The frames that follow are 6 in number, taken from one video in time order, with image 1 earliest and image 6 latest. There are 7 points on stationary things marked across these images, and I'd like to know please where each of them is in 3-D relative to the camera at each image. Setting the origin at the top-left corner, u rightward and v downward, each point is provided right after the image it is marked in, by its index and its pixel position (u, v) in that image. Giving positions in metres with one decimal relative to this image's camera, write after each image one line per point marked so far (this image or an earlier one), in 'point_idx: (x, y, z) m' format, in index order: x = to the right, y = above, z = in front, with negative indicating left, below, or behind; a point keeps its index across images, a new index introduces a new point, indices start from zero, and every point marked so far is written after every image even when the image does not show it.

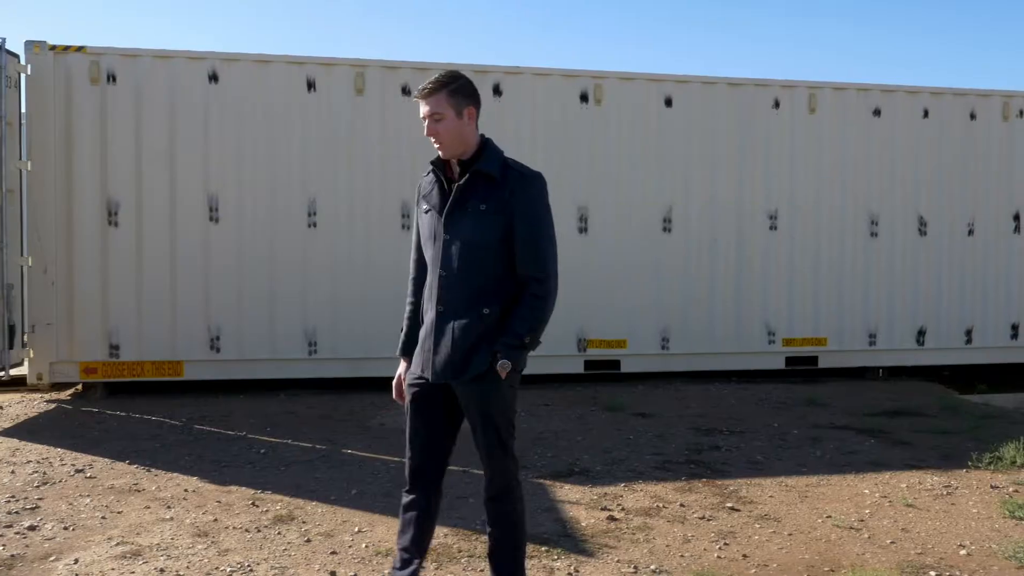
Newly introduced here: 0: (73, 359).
0: (-3.3, -0.5, +6.6) m
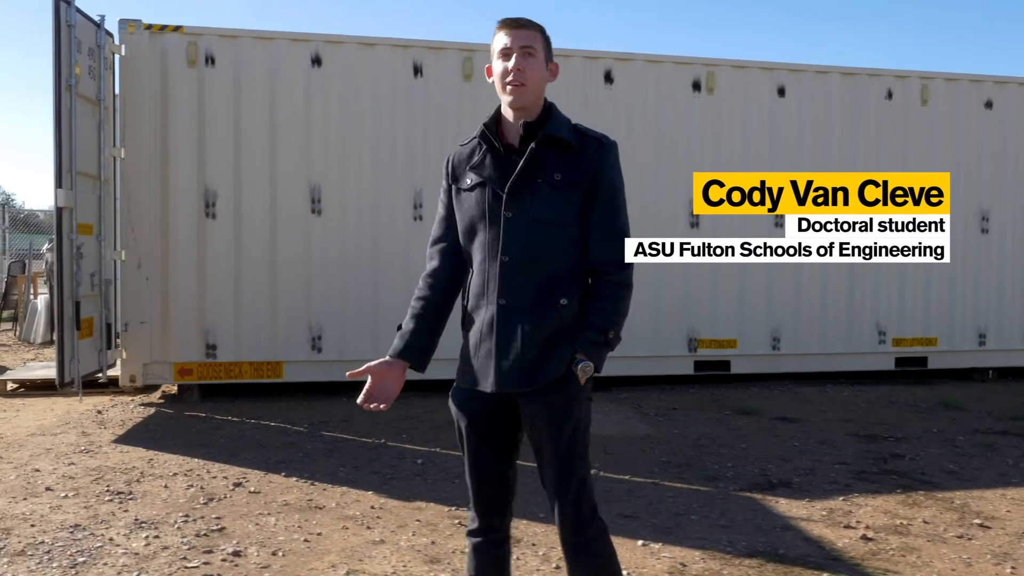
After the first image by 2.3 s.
0: (-2.5, -0.5, +6.1) m
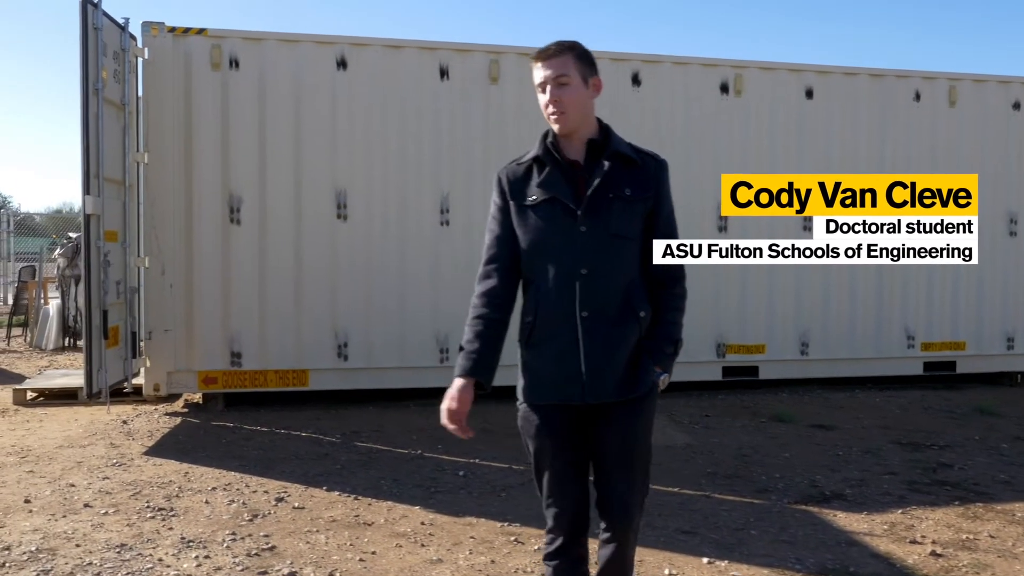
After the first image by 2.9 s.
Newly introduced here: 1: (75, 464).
0: (-2.2, -0.6, +6.0) m
1: (-2.3, -0.9, +4.5) m
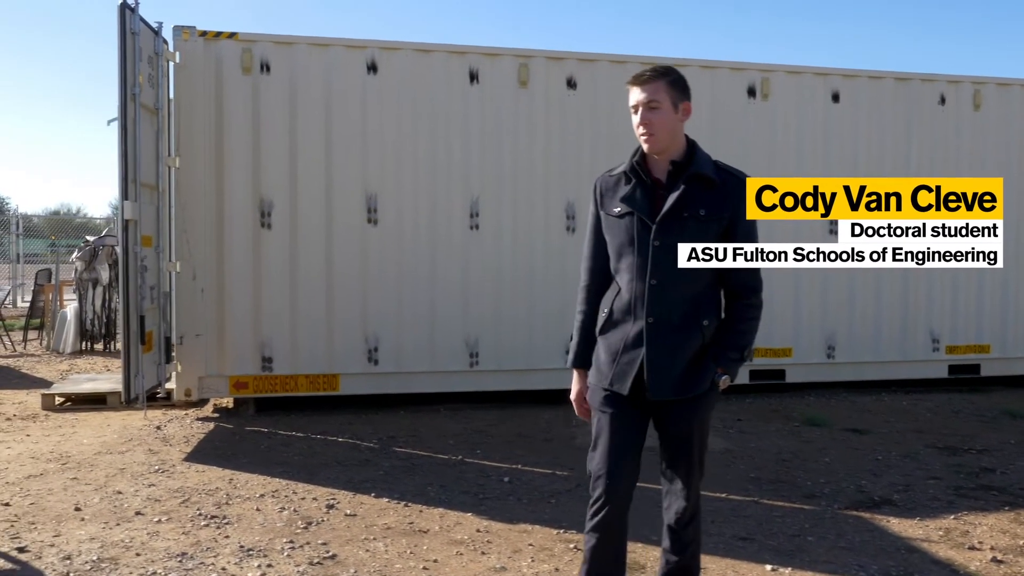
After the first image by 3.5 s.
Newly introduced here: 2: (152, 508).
0: (-2.0, -0.6, +6.0) m
1: (-2.1, -1.0, +4.5) m
2: (-1.6, -1.0, +3.9) m
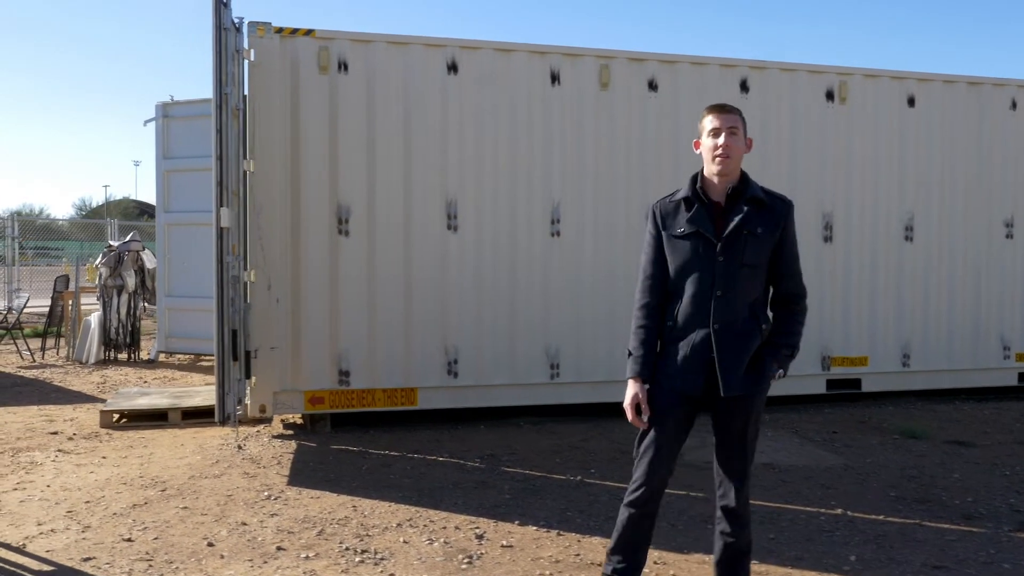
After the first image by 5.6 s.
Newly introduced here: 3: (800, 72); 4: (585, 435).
0: (-1.4, -0.7, +5.7) m
1: (-1.4, -1.0, +4.2) m
2: (-0.9, -1.1, +3.6) m
3: (+2.2, +1.6, +6.6) m
4: (+0.5, -1.0, +5.7) m
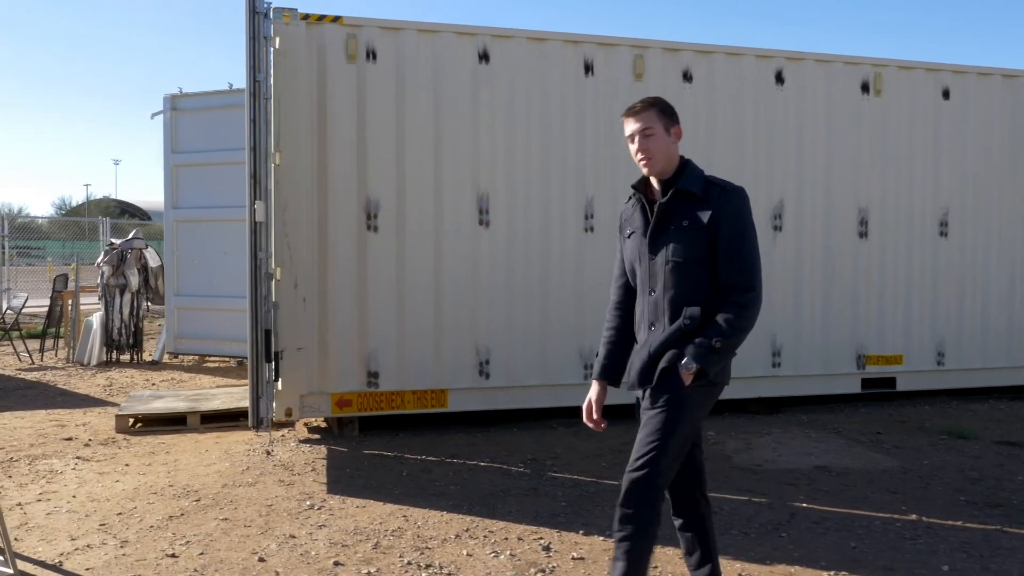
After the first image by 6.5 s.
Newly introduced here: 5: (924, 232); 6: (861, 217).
0: (-1.2, -0.7, +5.5) m
1: (-1.1, -1.0, +4.0) m
2: (-0.6, -1.0, +3.4) m
3: (+2.4, +1.7, +6.4) m
4: (+0.7, -0.9, +5.5) m
5: (+3.2, +0.4, +6.7) m
6: (+2.6, +0.5, +6.5) m
